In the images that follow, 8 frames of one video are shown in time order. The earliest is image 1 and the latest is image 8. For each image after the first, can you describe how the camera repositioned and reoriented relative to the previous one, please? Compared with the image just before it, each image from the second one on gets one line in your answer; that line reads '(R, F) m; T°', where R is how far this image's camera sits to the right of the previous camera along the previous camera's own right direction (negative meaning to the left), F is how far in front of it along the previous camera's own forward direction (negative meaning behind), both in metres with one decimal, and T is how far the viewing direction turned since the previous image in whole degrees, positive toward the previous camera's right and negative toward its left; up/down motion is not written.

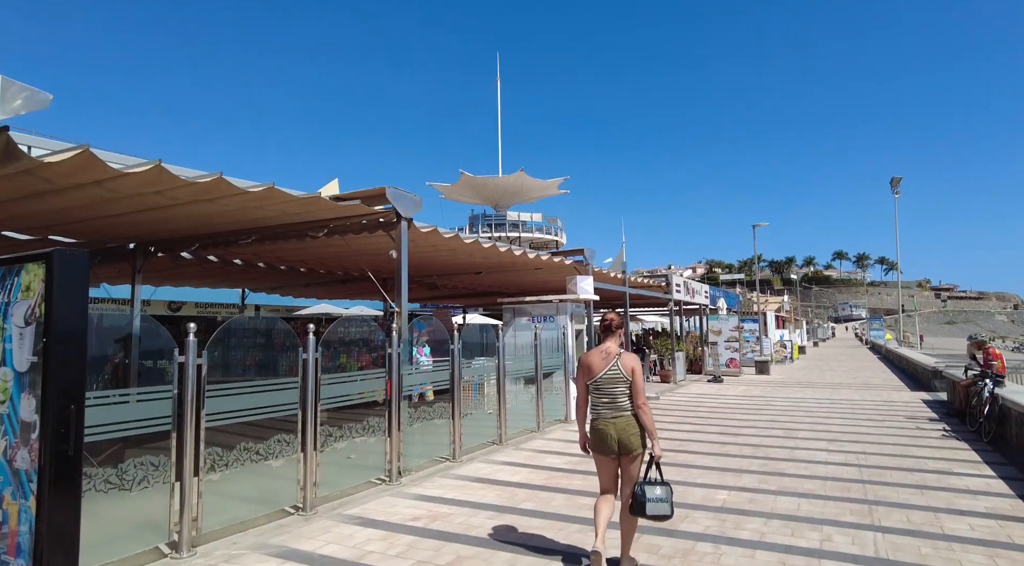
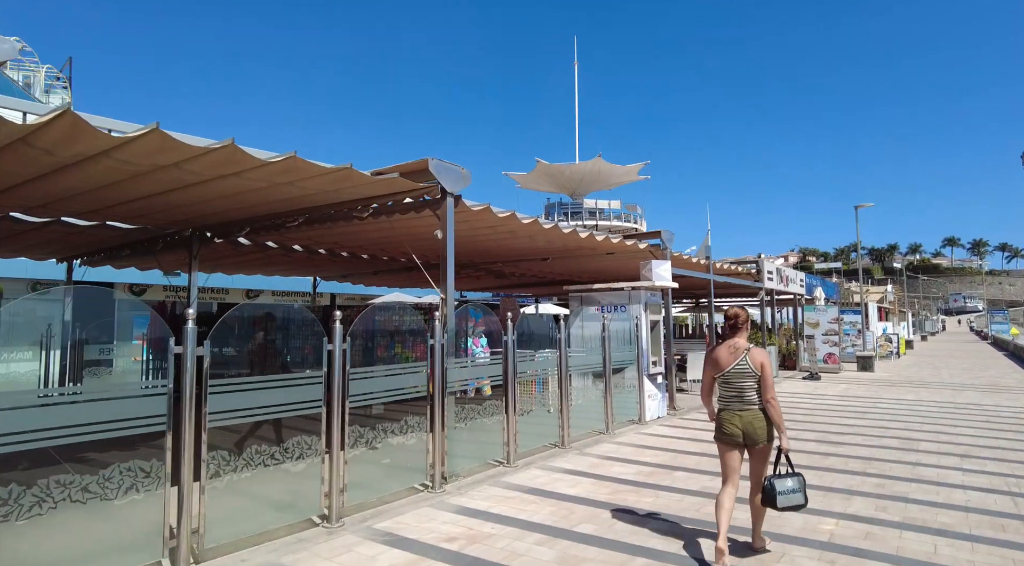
(+0.2, +1.0) m; -7°
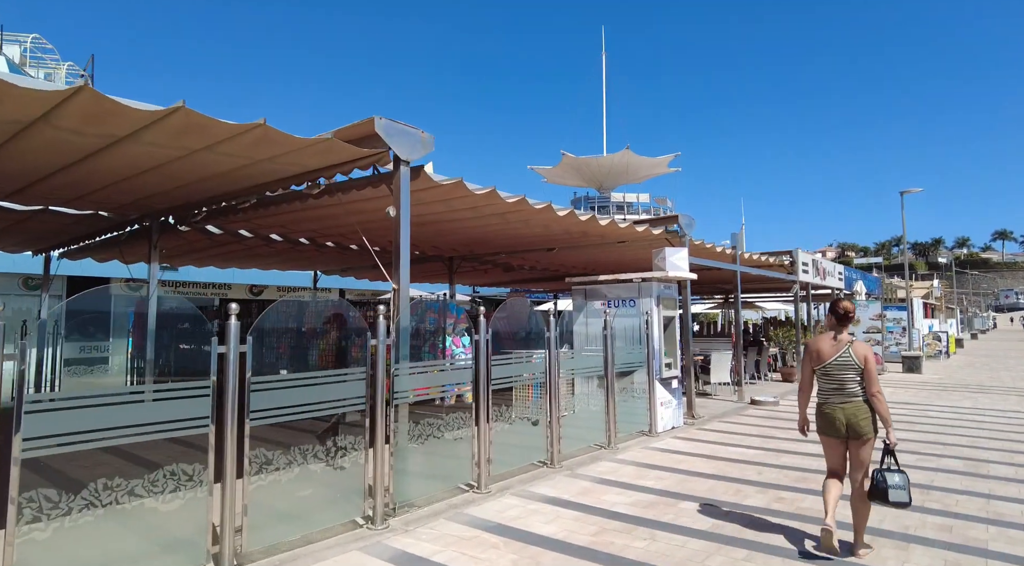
(+0.6, +1.3) m; -3°
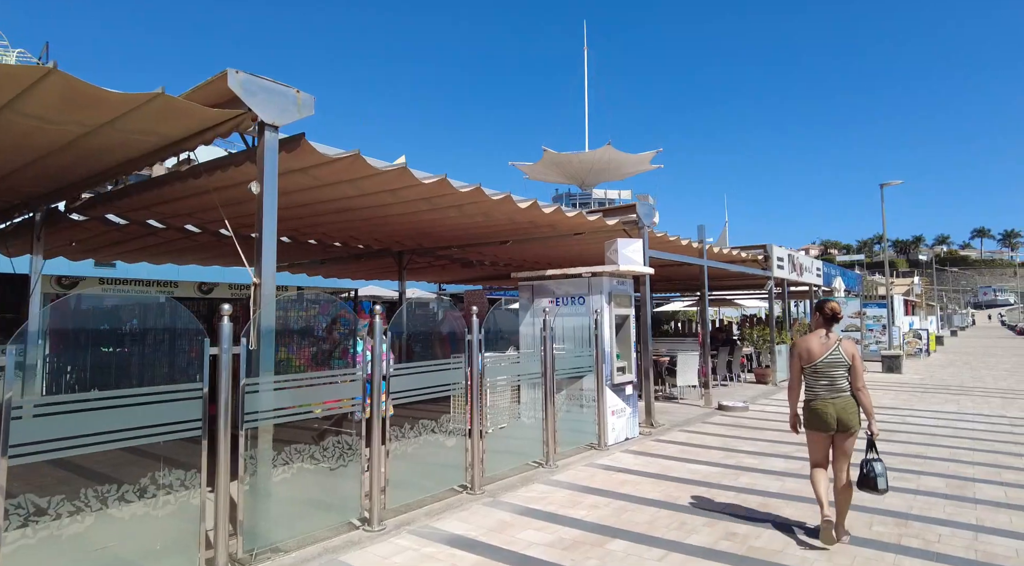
(+0.7, +1.0) m; +1°
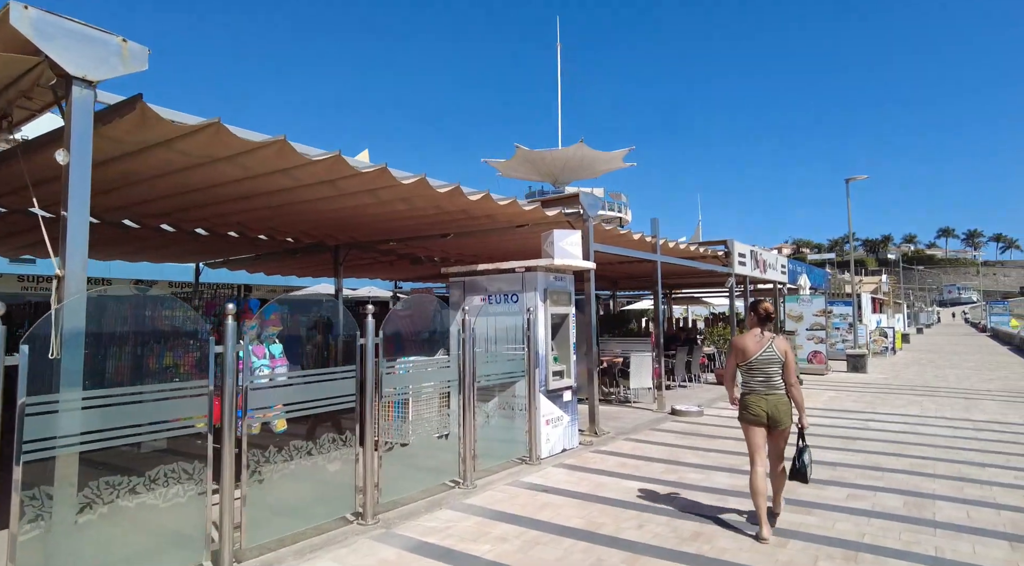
(+0.6, +0.8) m; +2°
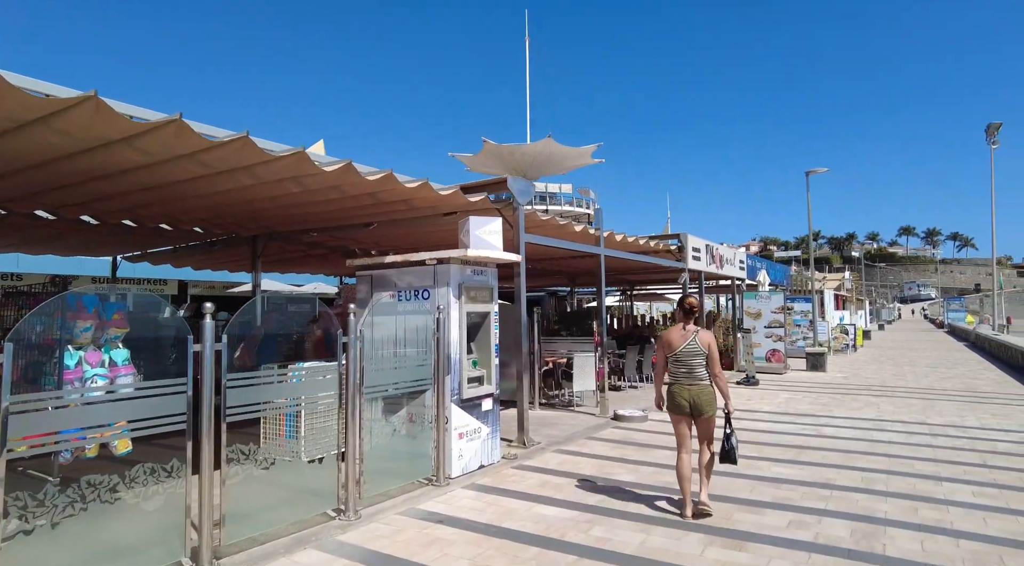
(+0.7, +0.9) m; +3°
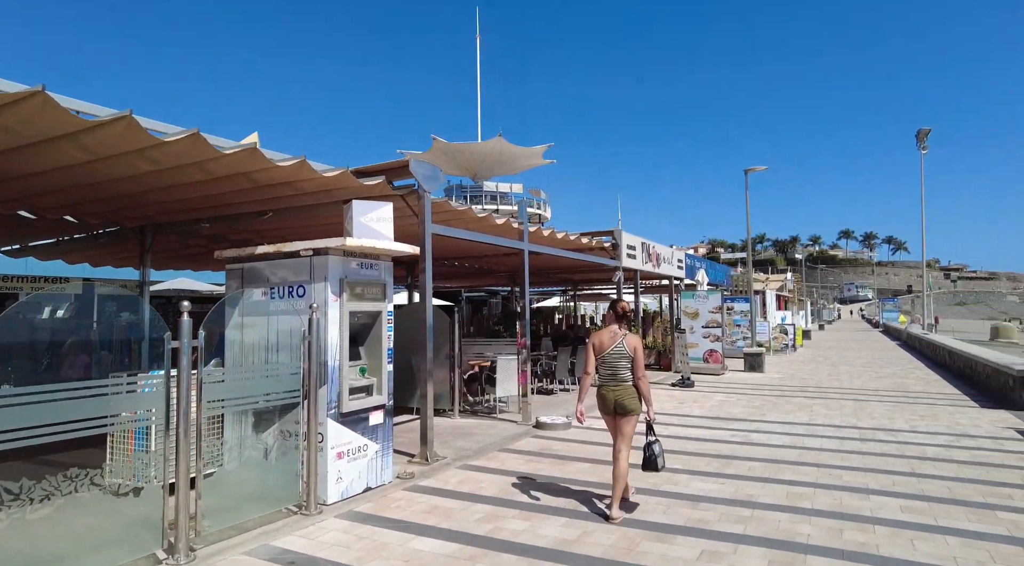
(+0.6, +0.8) m; +4°
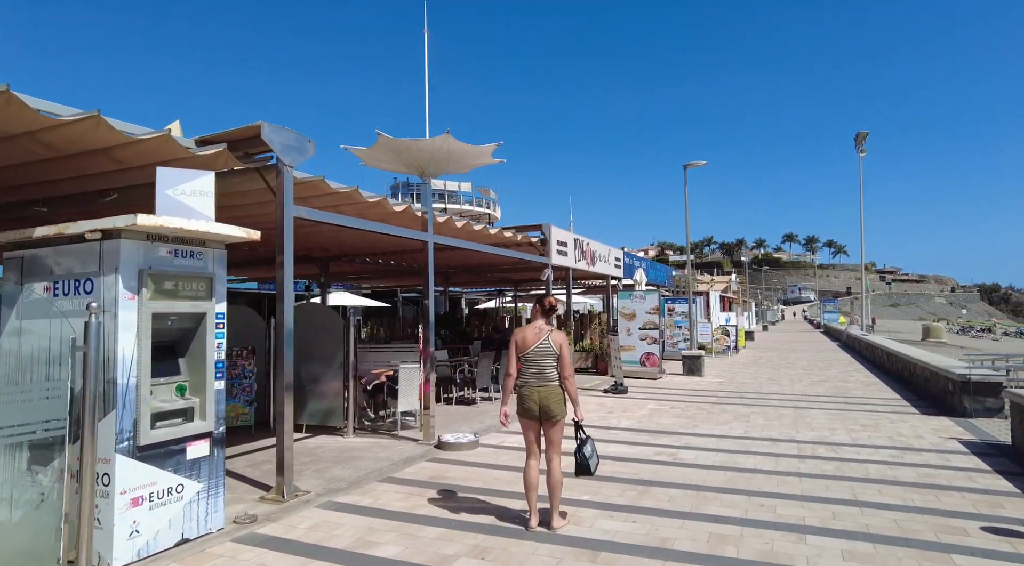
(+0.7, +1.2) m; +4°
